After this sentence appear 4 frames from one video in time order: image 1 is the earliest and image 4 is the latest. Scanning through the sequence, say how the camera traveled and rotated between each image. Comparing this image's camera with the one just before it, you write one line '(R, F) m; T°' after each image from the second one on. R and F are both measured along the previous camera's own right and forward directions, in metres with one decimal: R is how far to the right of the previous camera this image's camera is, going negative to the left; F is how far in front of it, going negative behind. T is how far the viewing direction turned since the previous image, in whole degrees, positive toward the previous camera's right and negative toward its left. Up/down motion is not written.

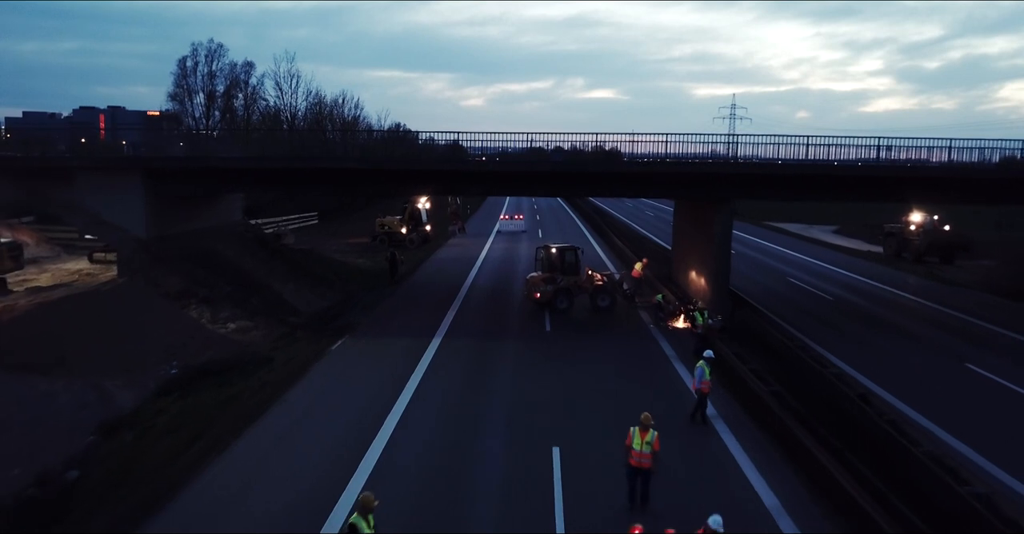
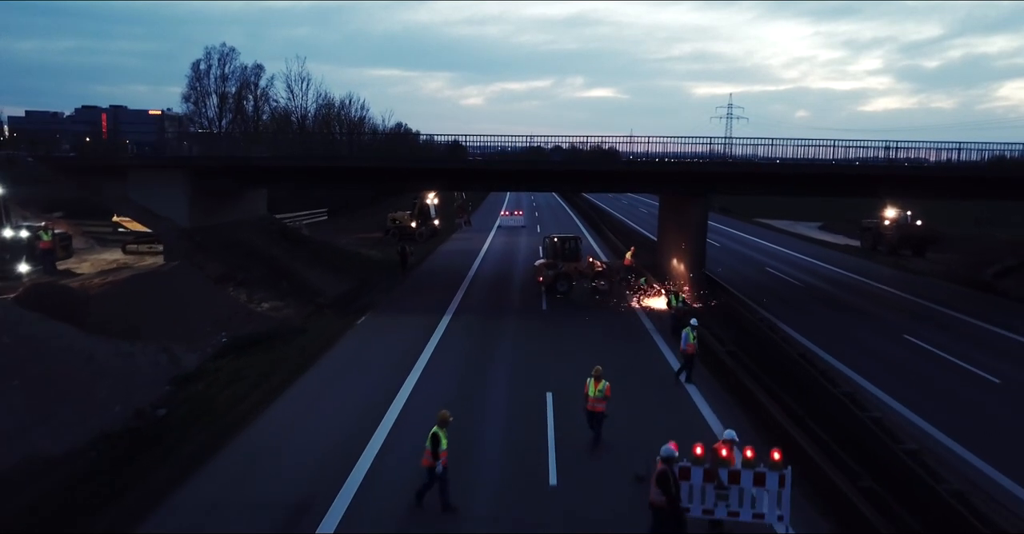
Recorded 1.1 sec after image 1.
(-0.1, -3.3) m; 0°
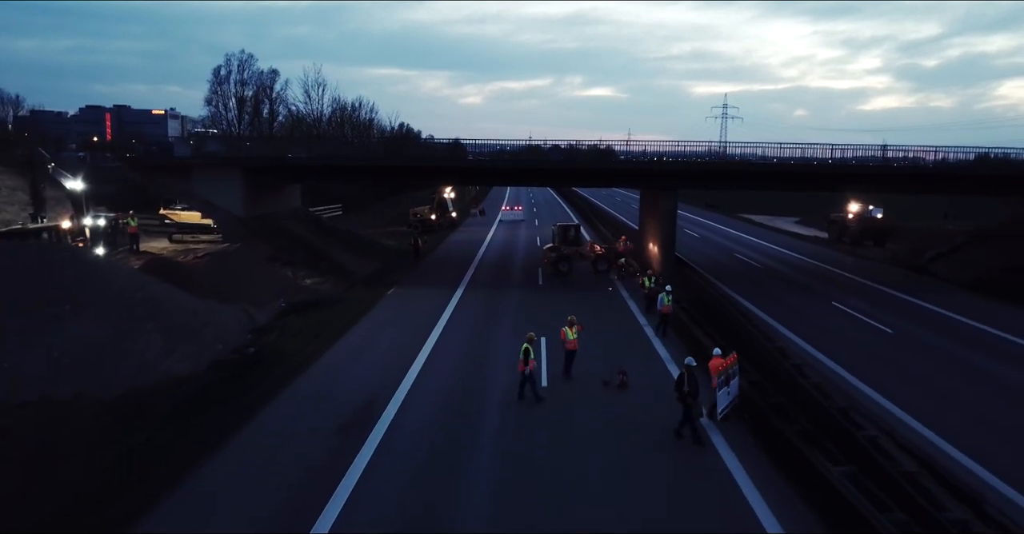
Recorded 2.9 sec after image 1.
(-0.1, -5.6) m; 0°
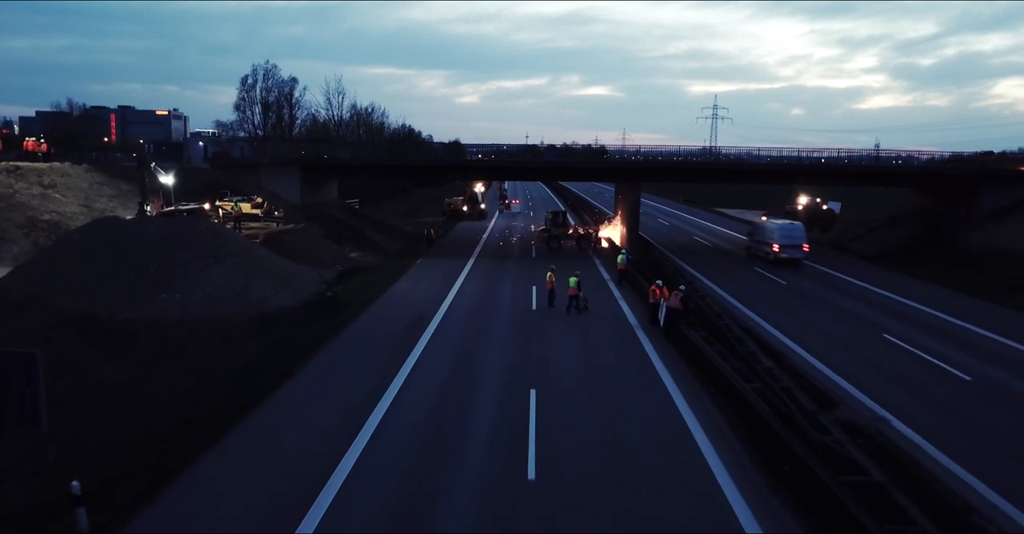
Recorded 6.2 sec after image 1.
(-0.1, -9.6) m; 0°
